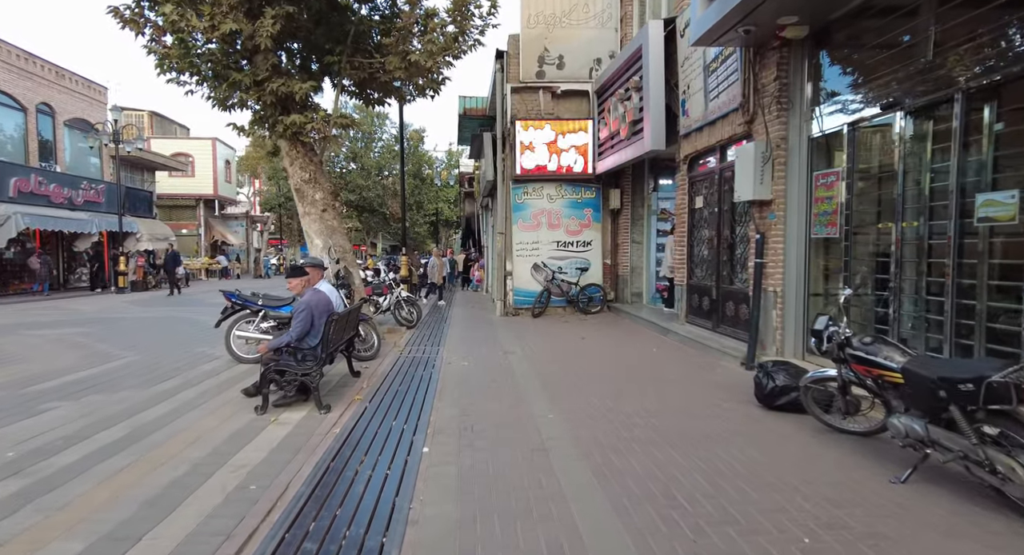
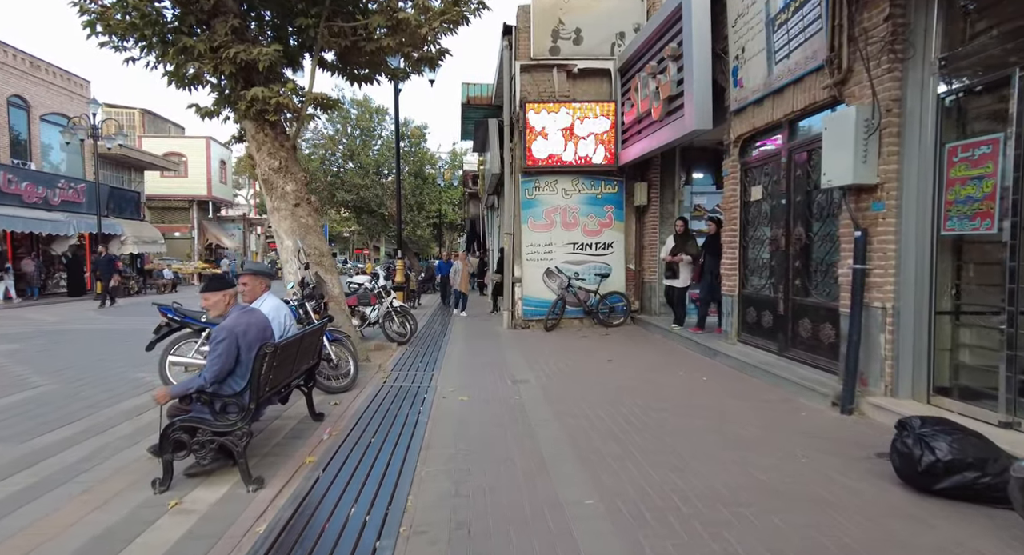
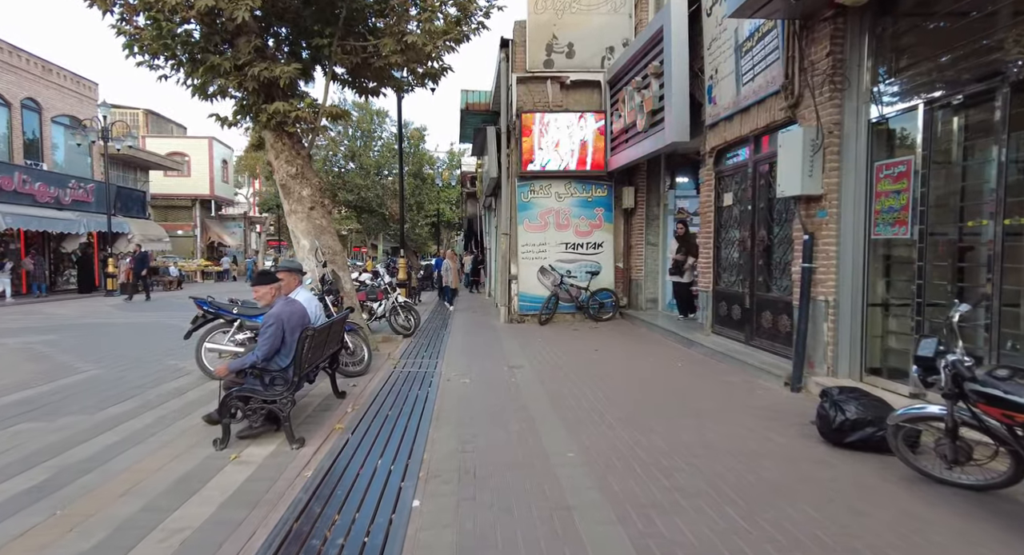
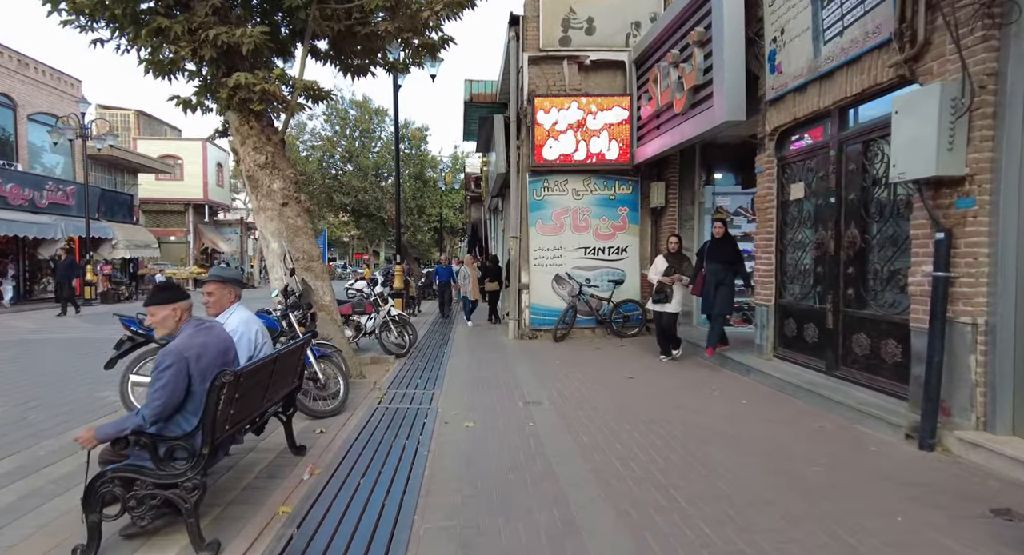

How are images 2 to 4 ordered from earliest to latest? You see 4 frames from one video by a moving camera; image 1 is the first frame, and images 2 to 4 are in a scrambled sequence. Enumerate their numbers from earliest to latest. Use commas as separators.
3, 2, 4
